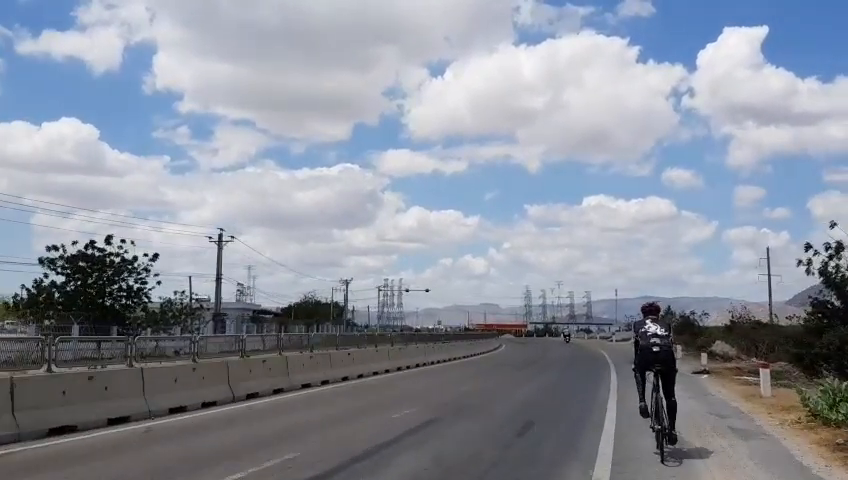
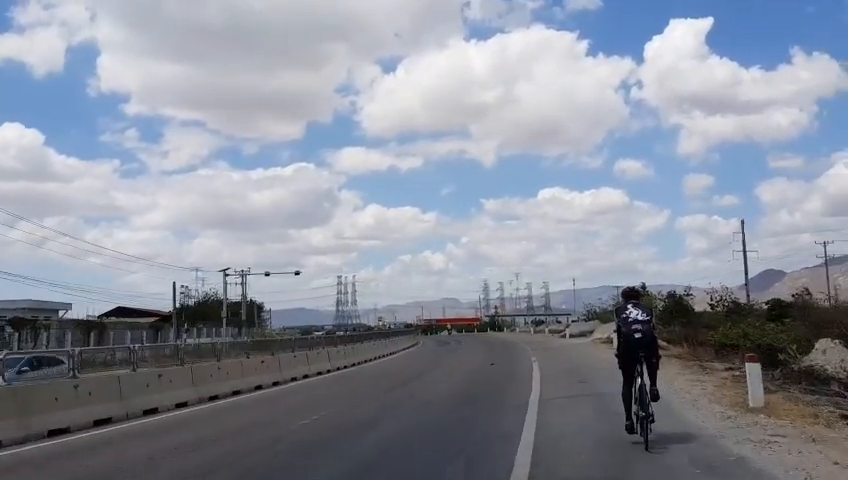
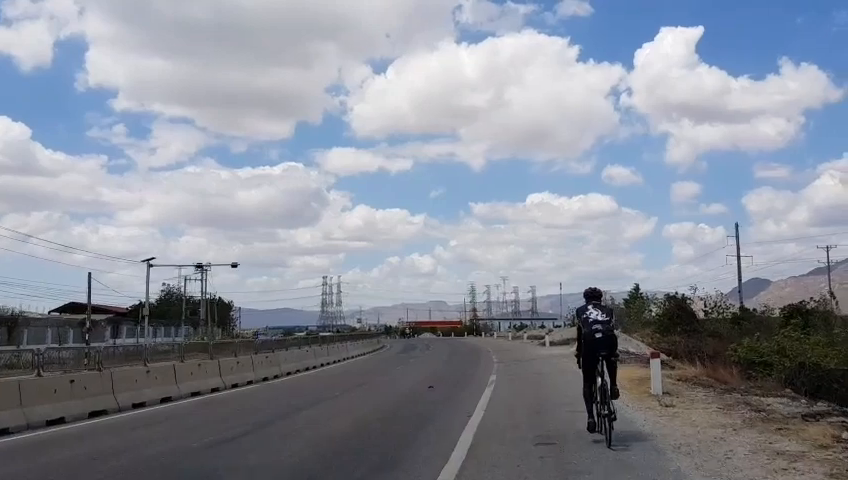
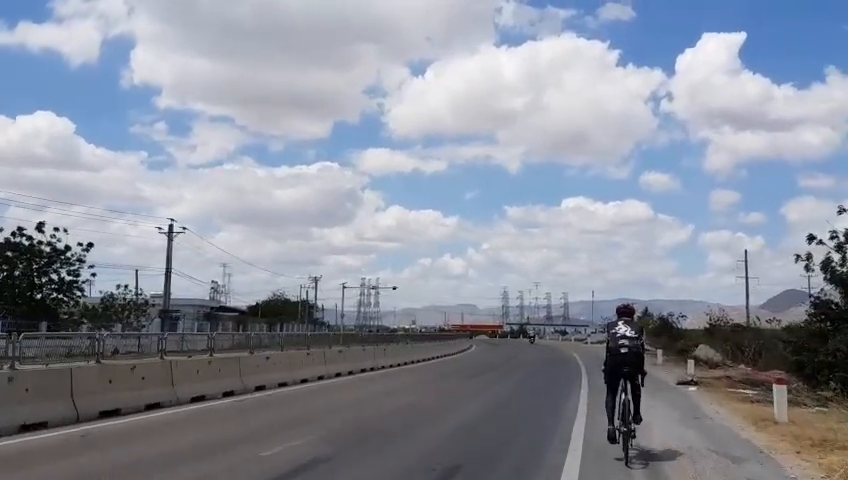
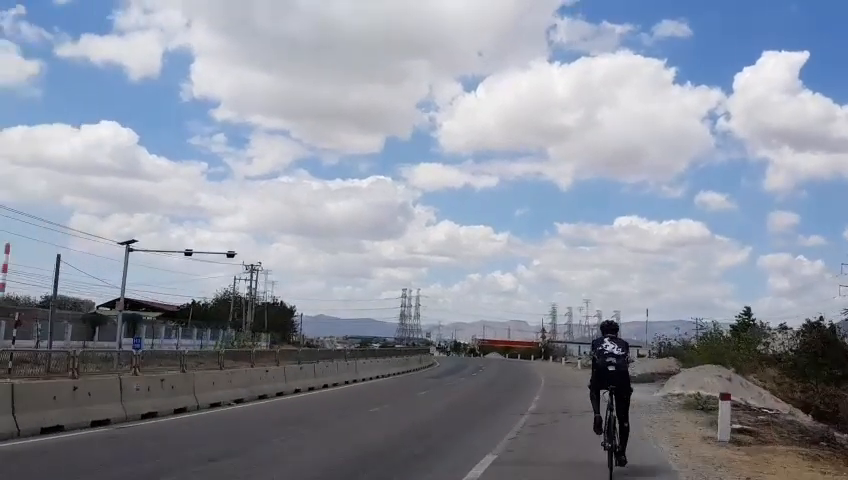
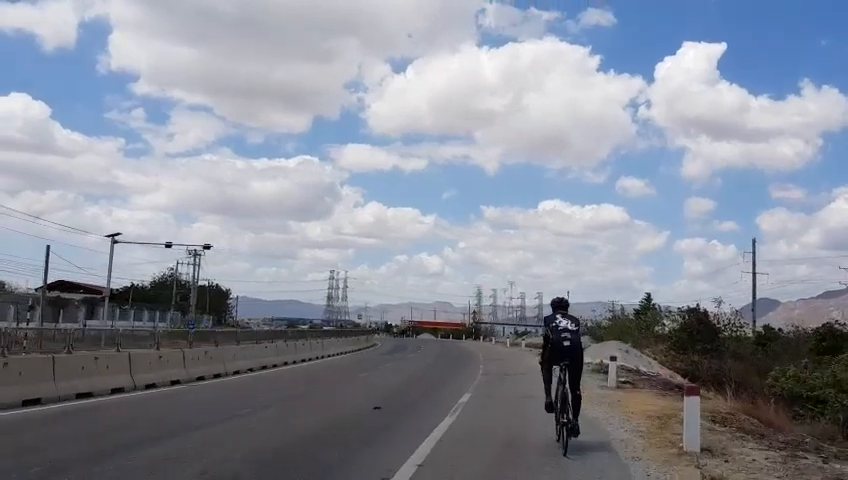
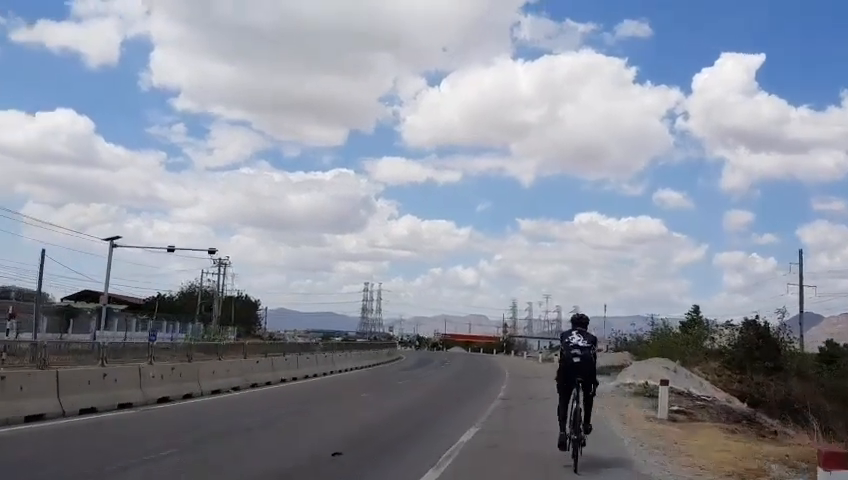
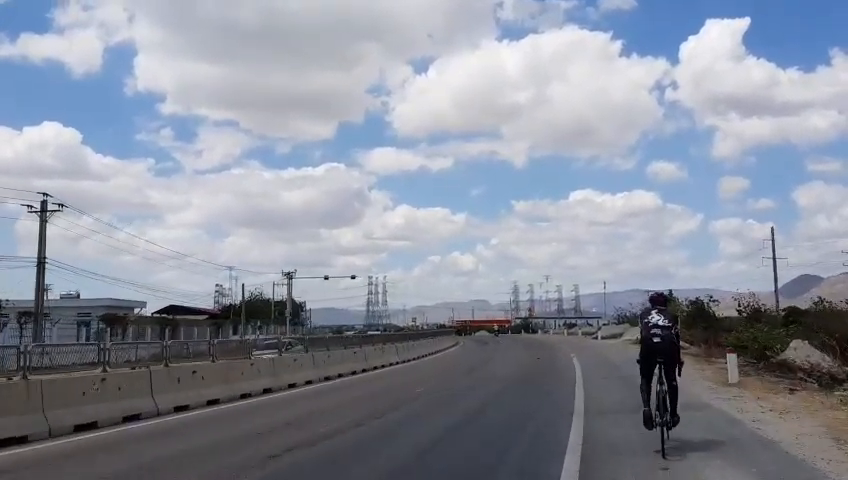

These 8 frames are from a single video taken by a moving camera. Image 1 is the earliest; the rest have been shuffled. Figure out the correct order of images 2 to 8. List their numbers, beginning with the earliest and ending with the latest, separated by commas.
4, 8, 2, 3, 6, 7, 5
